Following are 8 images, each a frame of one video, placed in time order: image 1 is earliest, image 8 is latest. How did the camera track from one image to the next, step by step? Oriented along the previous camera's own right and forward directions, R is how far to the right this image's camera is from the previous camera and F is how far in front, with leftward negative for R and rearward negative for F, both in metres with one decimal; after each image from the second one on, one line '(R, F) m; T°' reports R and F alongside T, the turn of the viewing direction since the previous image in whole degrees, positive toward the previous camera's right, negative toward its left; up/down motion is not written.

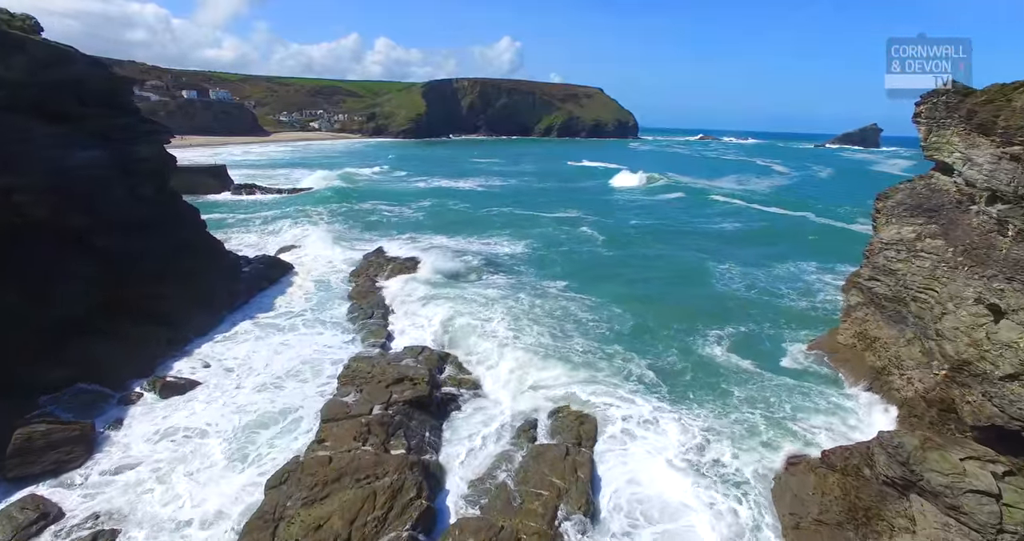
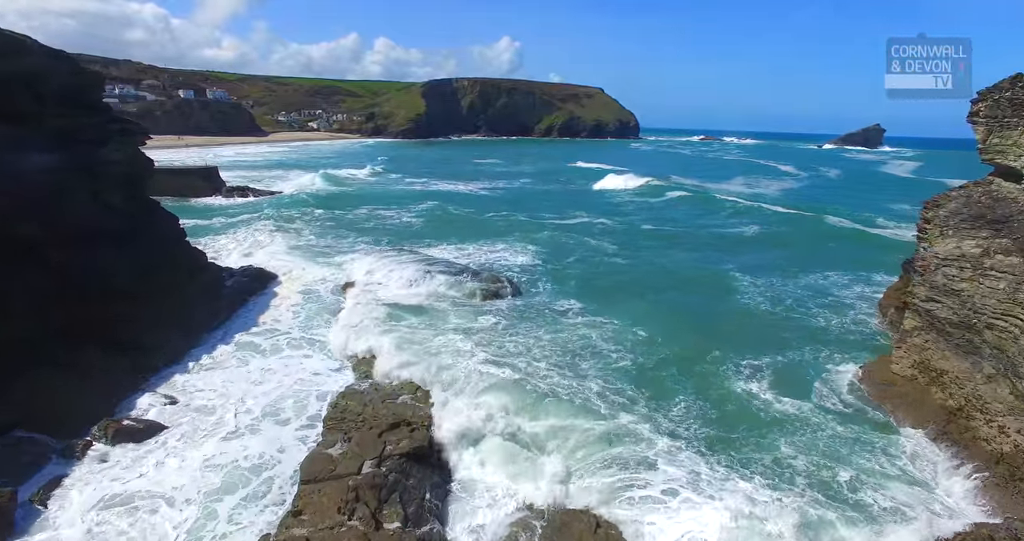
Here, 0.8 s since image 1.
(-0.3, +1.7) m; 0°
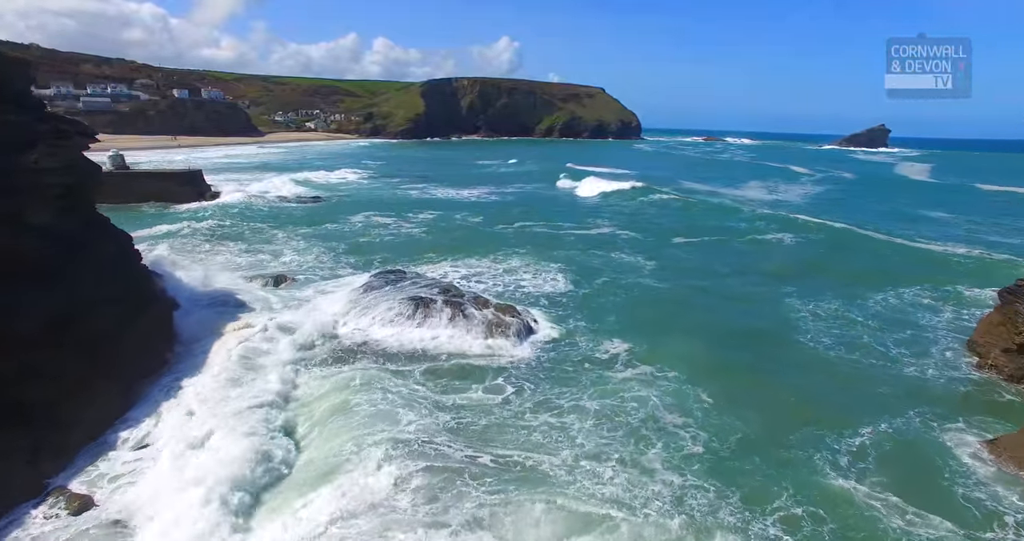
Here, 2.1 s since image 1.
(-0.6, +3.2) m; 0°
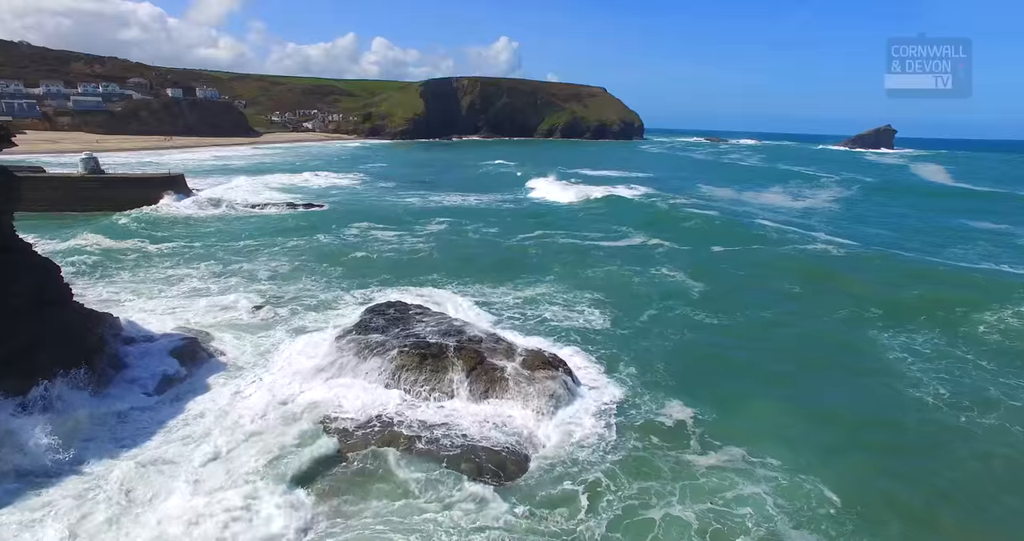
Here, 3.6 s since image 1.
(-0.7, +3.4) m; 0°
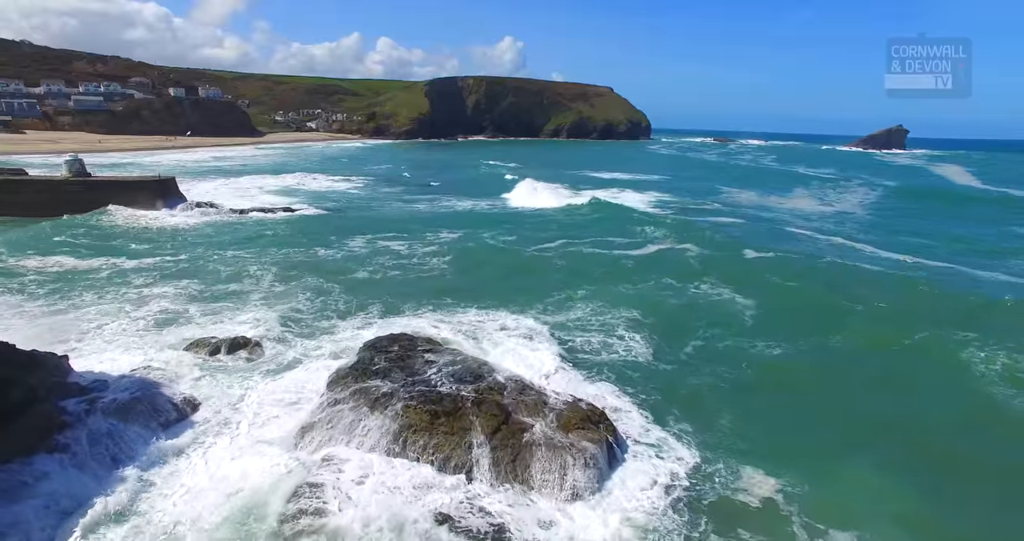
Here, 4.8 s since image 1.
(-0.5, +2.5) m; 0°
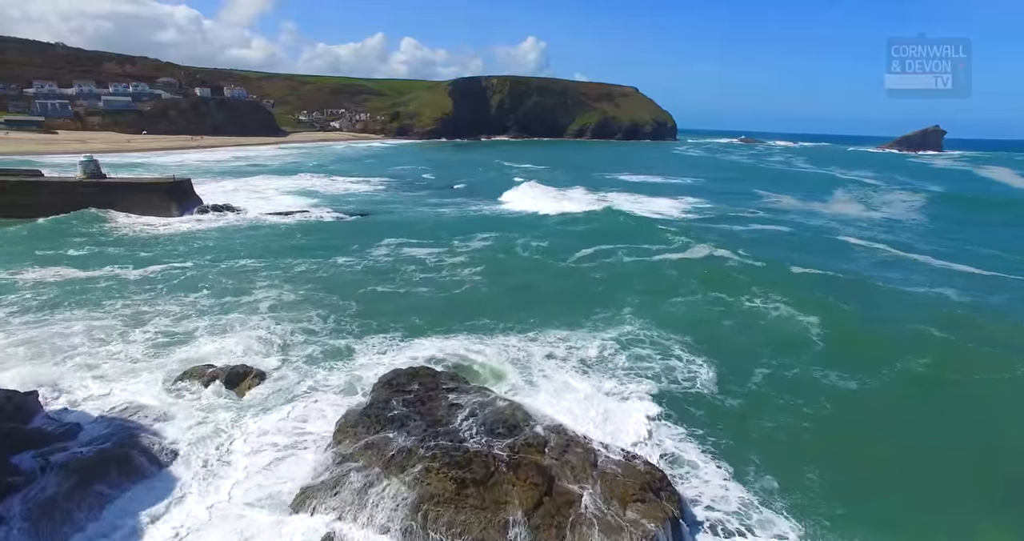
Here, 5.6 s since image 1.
(-0.3, +1.9) m; -2°
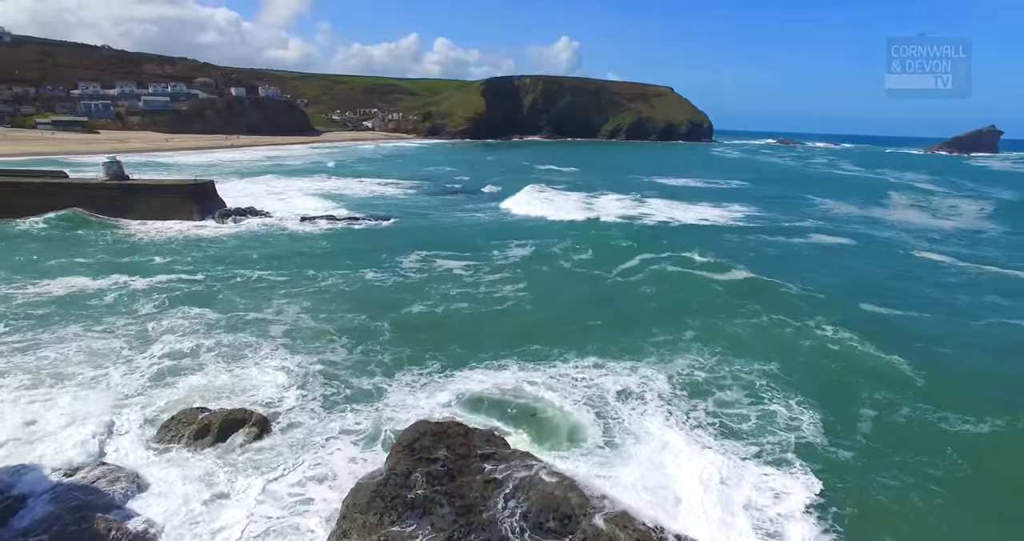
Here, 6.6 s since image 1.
(-0.3, +2.2) m; -3°
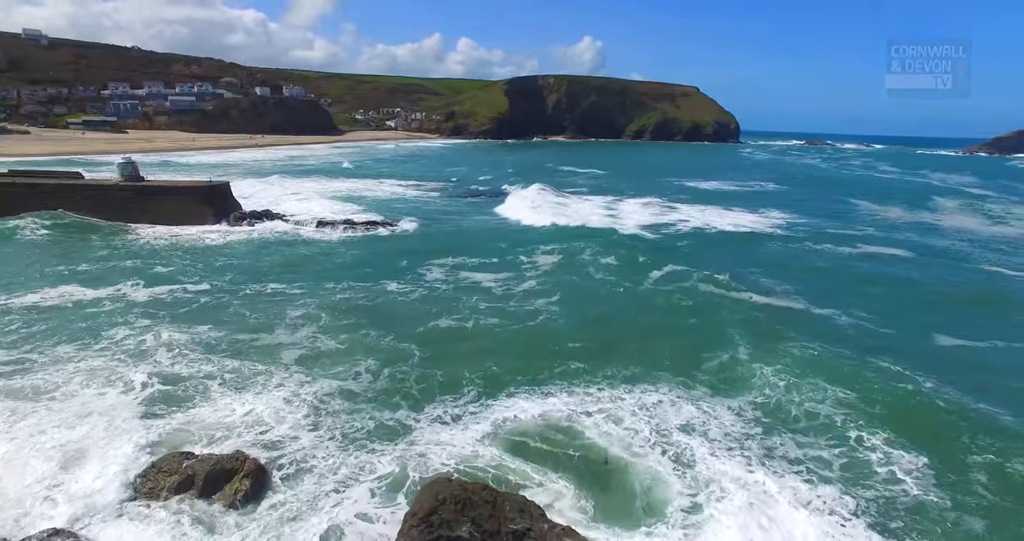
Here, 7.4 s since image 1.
(-0.3, +1.7) m; -2°
